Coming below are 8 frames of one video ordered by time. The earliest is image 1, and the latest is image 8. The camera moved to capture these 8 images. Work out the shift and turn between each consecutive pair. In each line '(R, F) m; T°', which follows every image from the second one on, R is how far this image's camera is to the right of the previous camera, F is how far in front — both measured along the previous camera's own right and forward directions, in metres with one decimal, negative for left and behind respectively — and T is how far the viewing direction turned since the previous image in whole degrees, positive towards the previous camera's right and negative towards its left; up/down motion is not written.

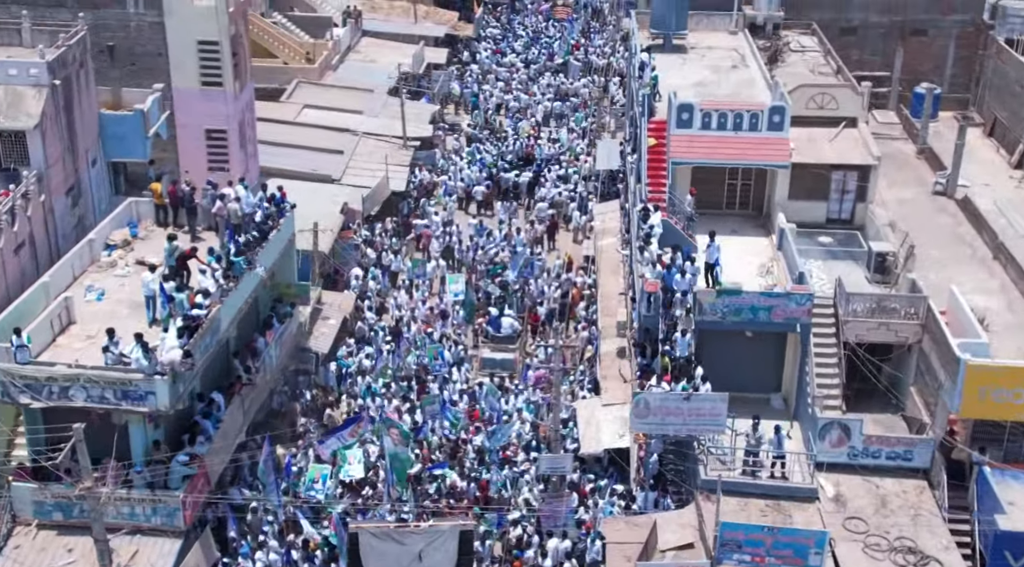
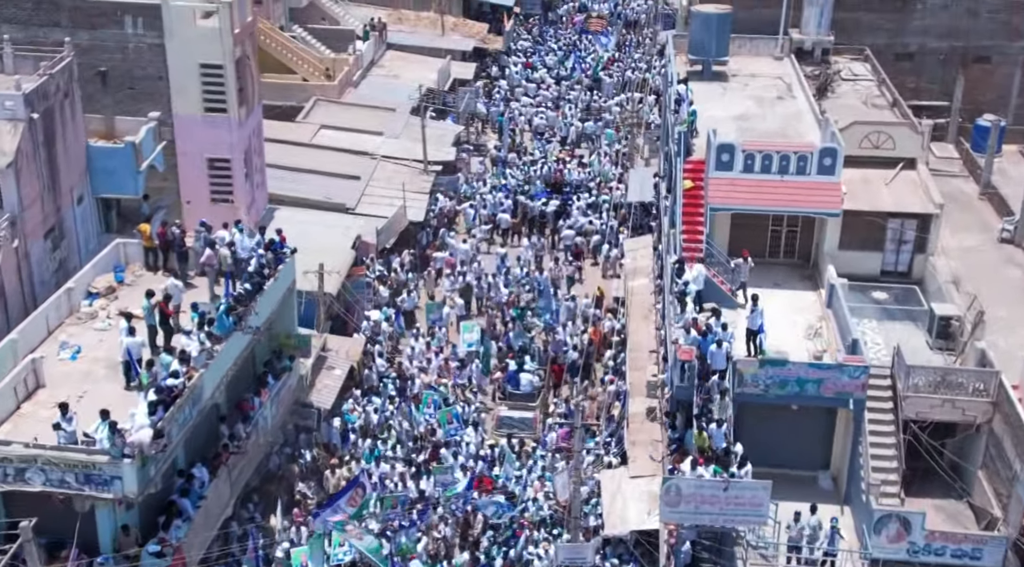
(+0.3, +2.8) m; -1°
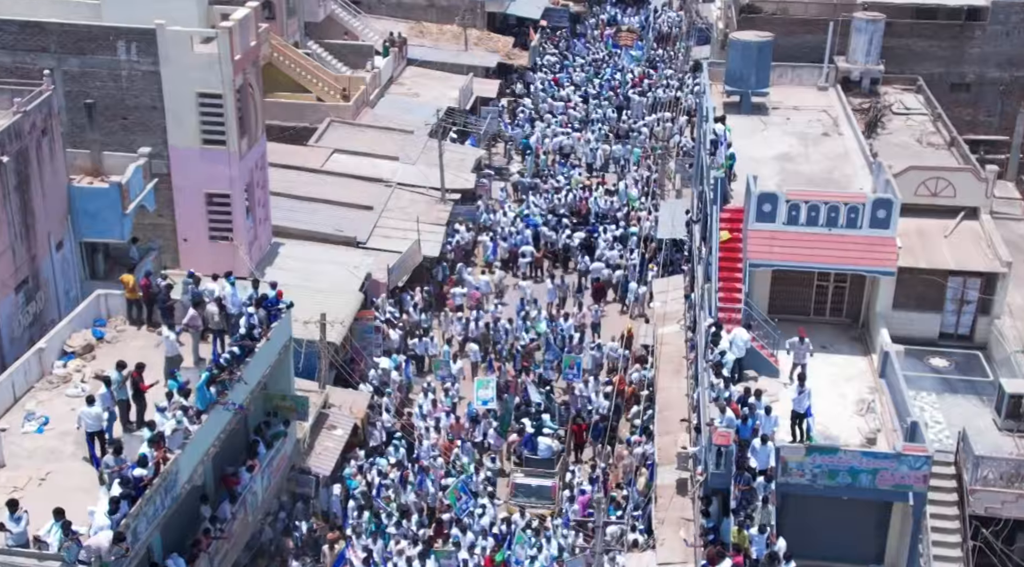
(+0.2, +2.7) m; -1°
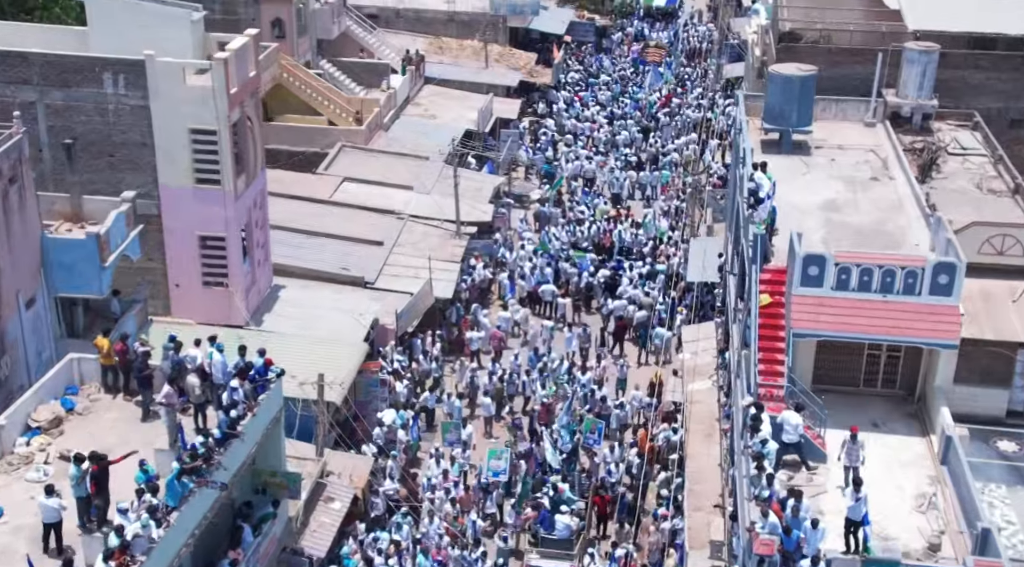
(+0.1, +2.6) m; -1°
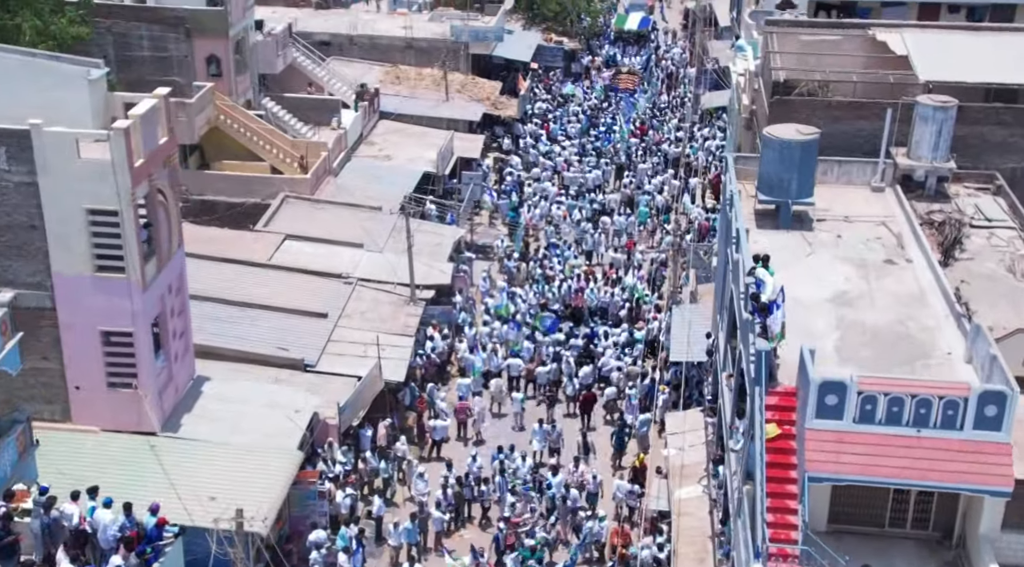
(+0.3, +4.2) m; +1°
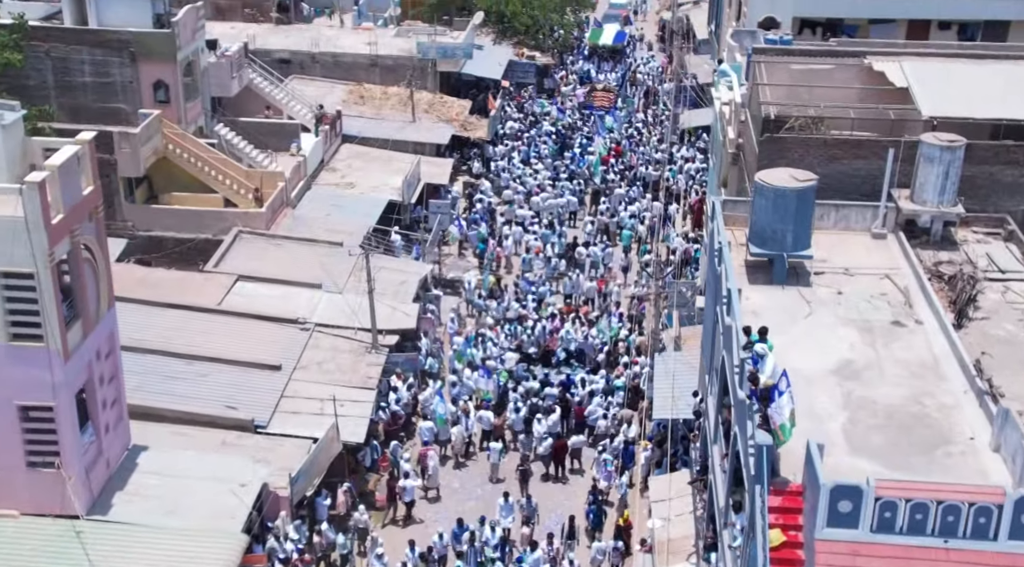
(+0.1, +2.6) m; +1°
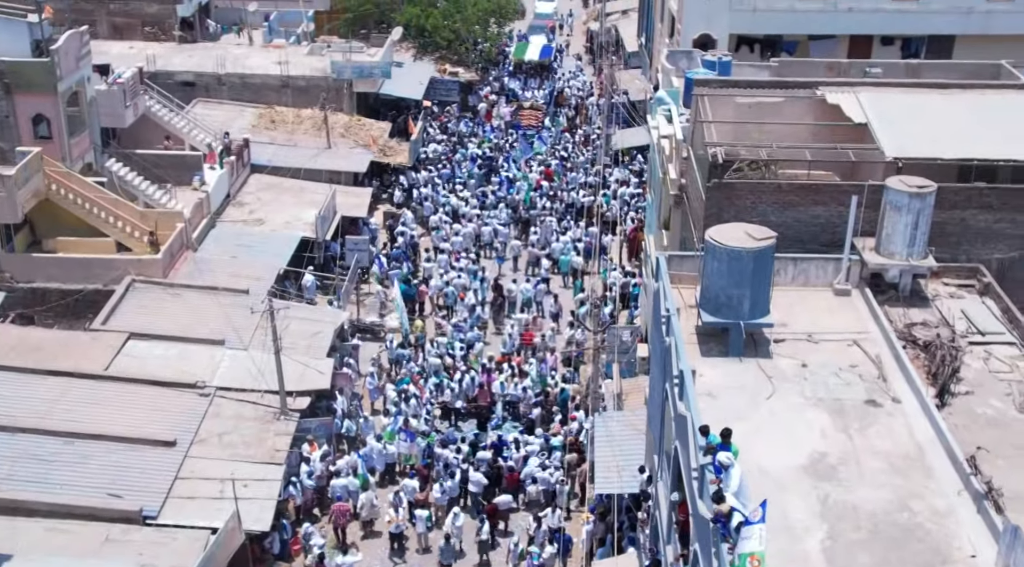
(+0.2, +3.1) m; +3°
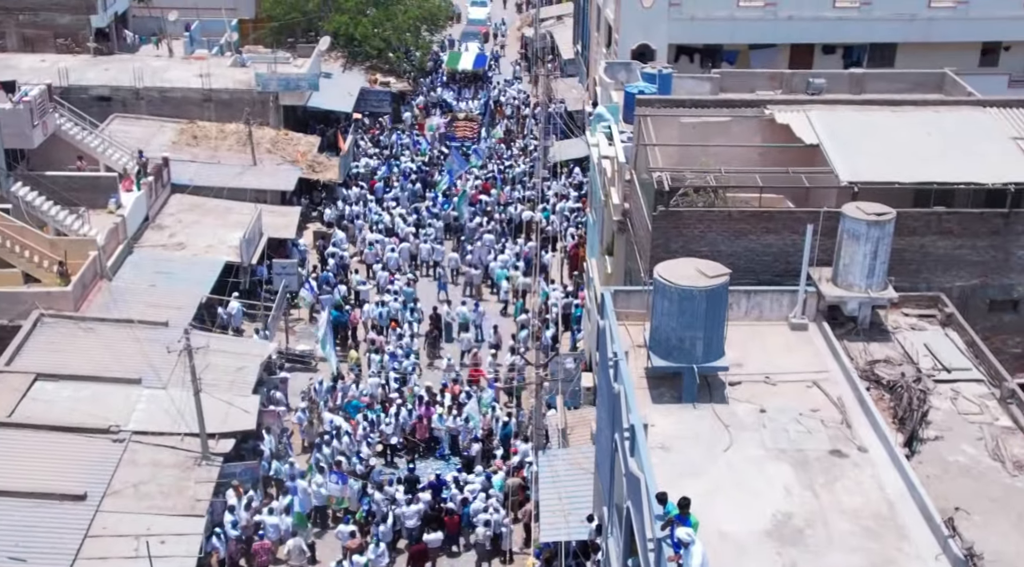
(0.0, +1.7) m; +3°
